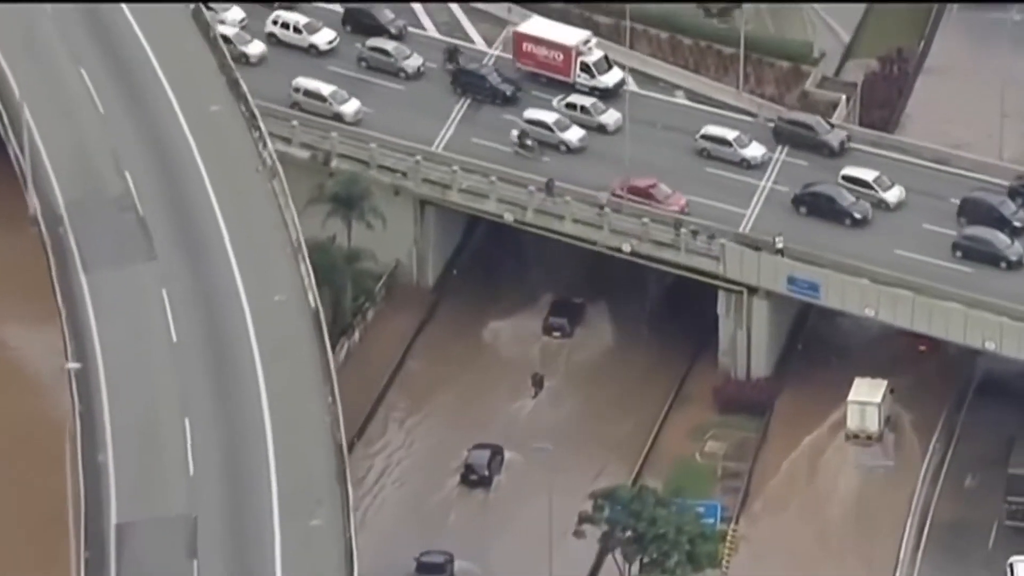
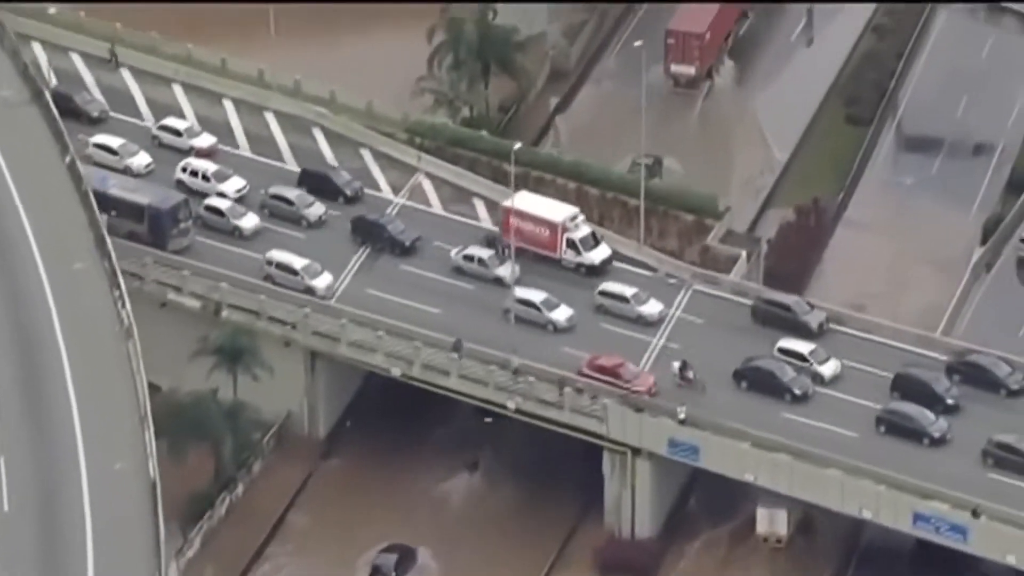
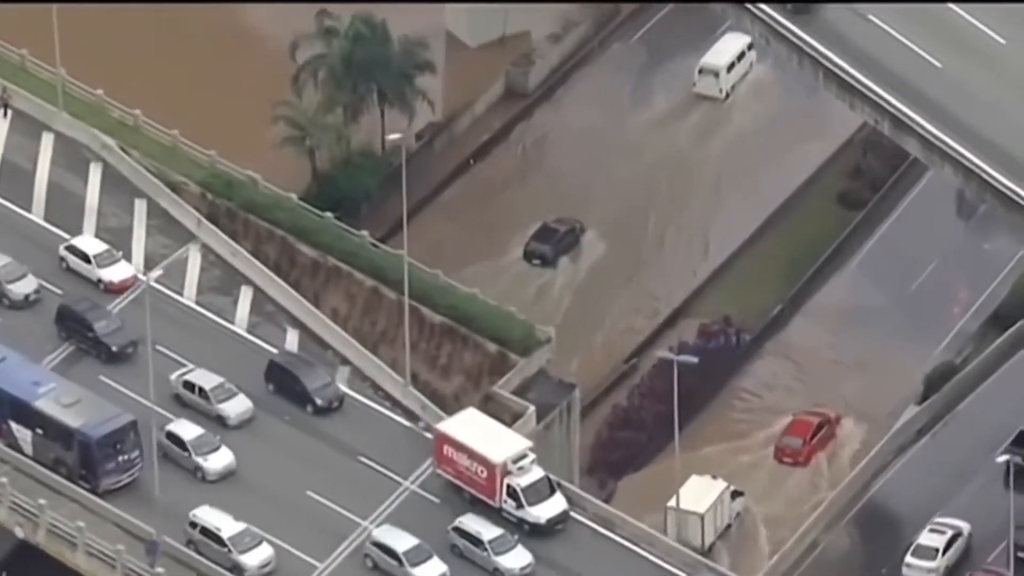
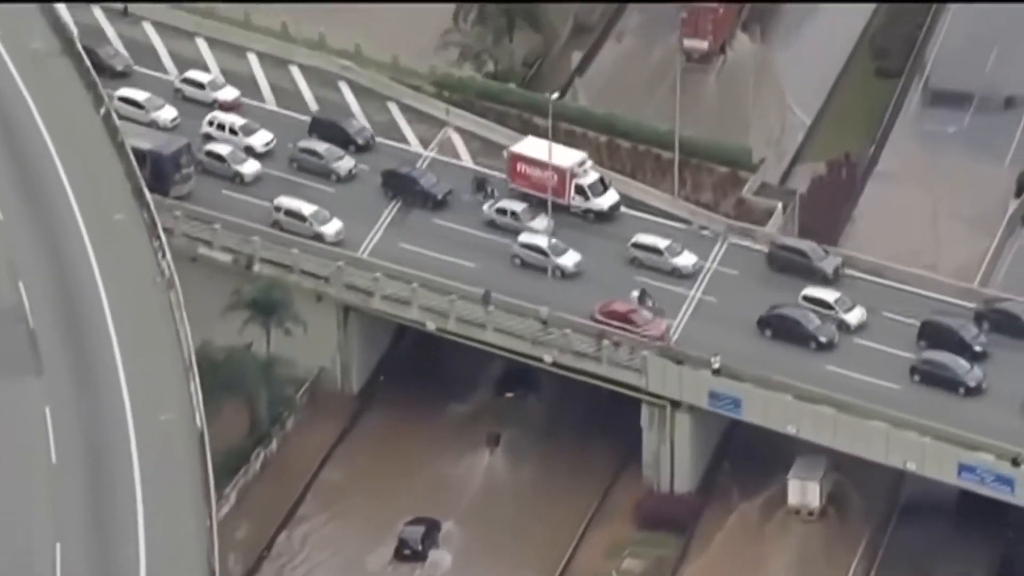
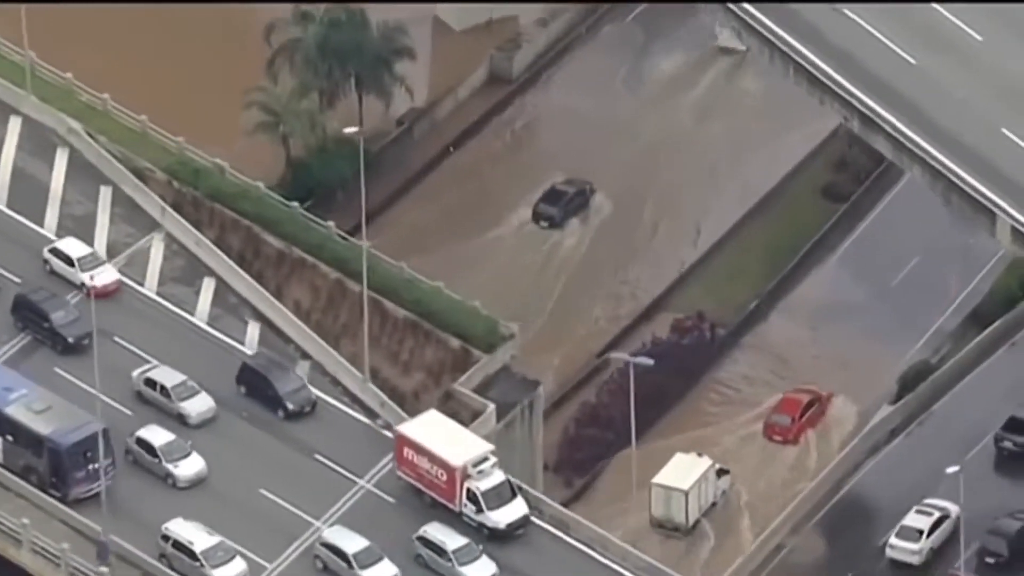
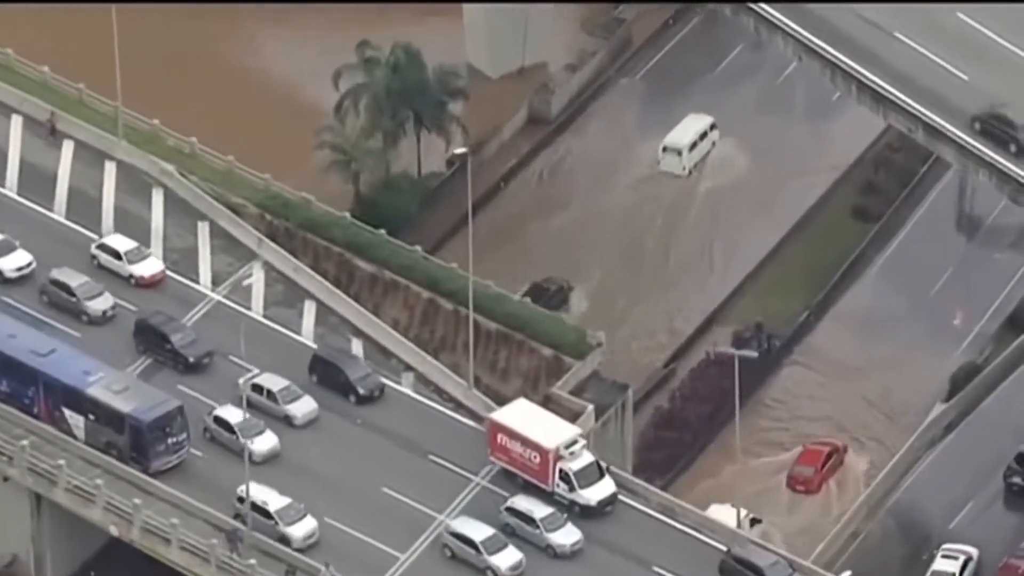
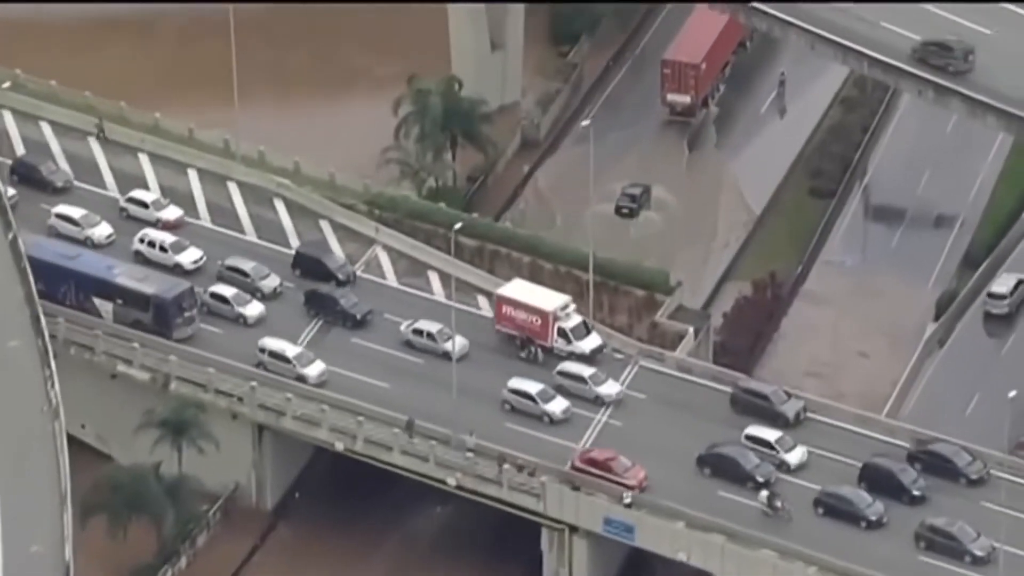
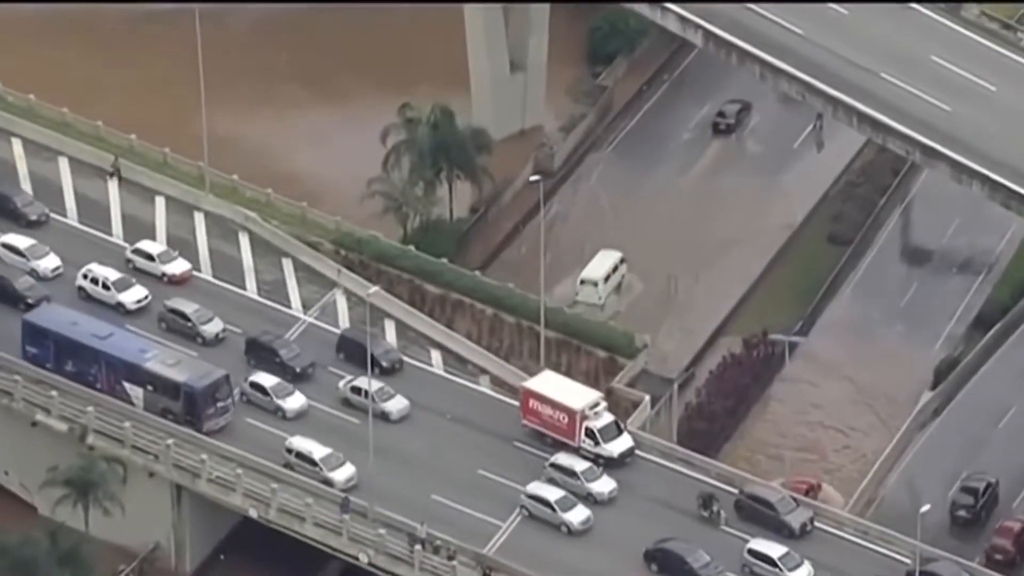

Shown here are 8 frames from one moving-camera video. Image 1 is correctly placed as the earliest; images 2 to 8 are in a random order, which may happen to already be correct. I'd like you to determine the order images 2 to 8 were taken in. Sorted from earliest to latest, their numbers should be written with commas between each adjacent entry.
4, 2, 7, 8, 6, 3, 5
